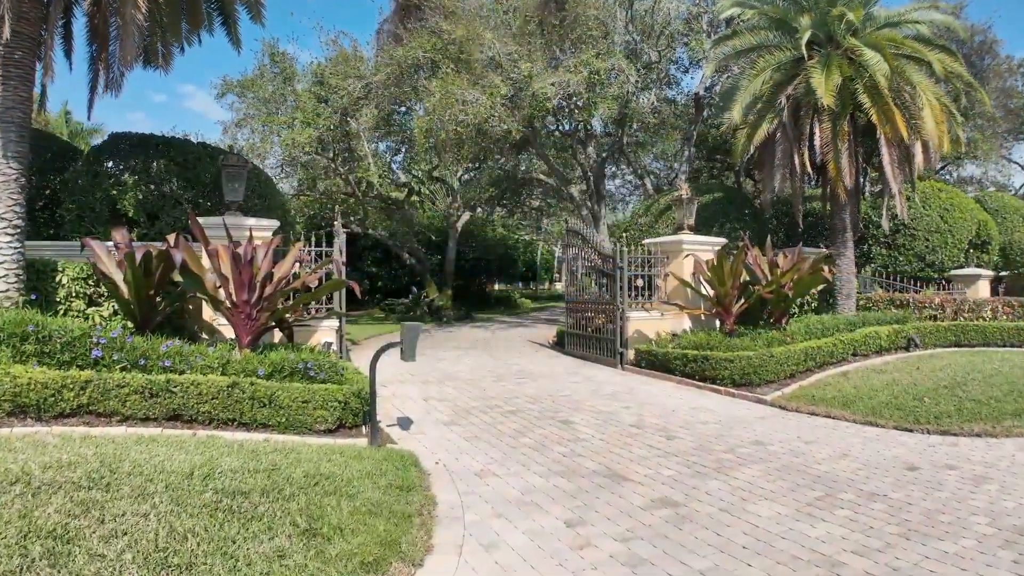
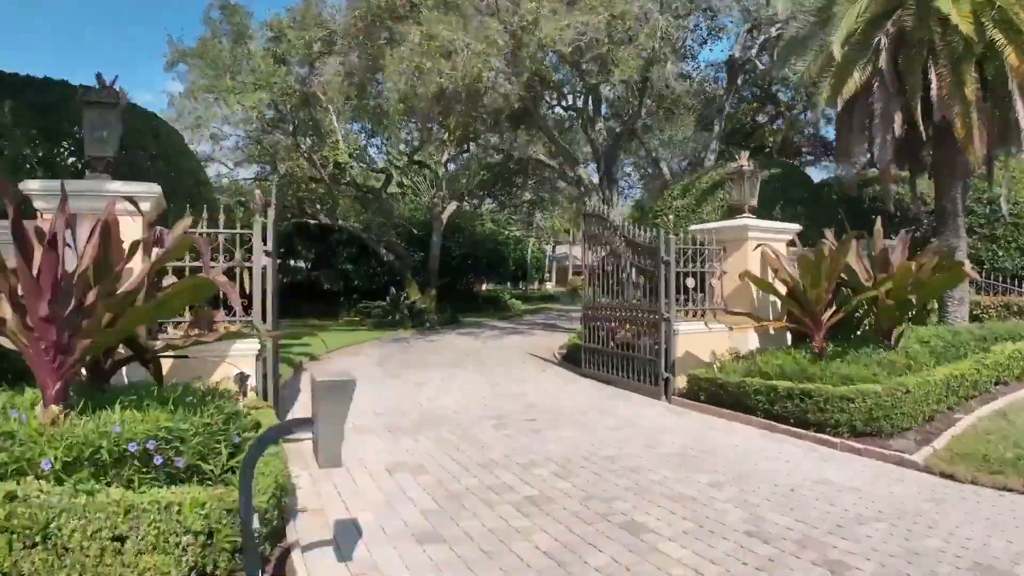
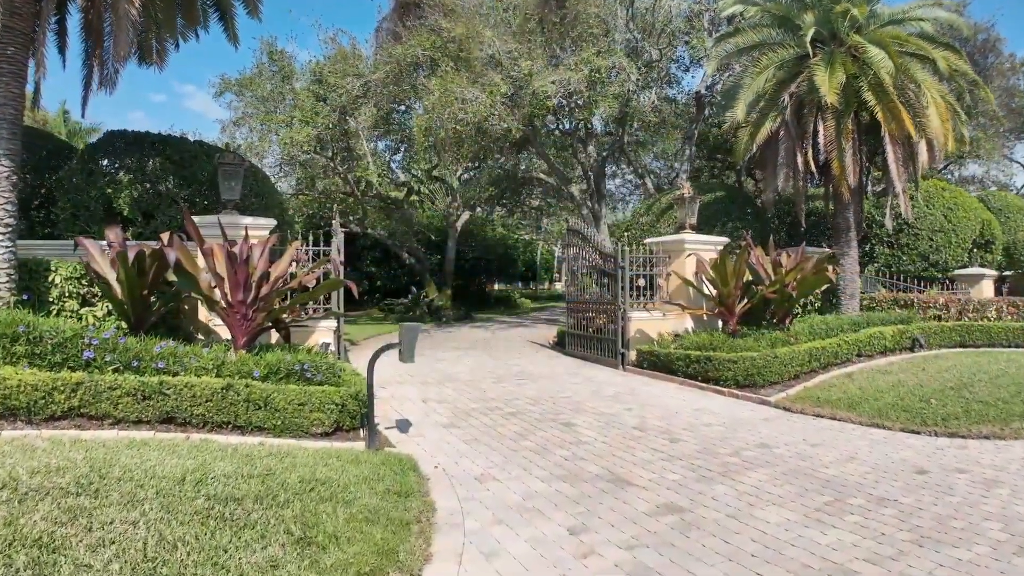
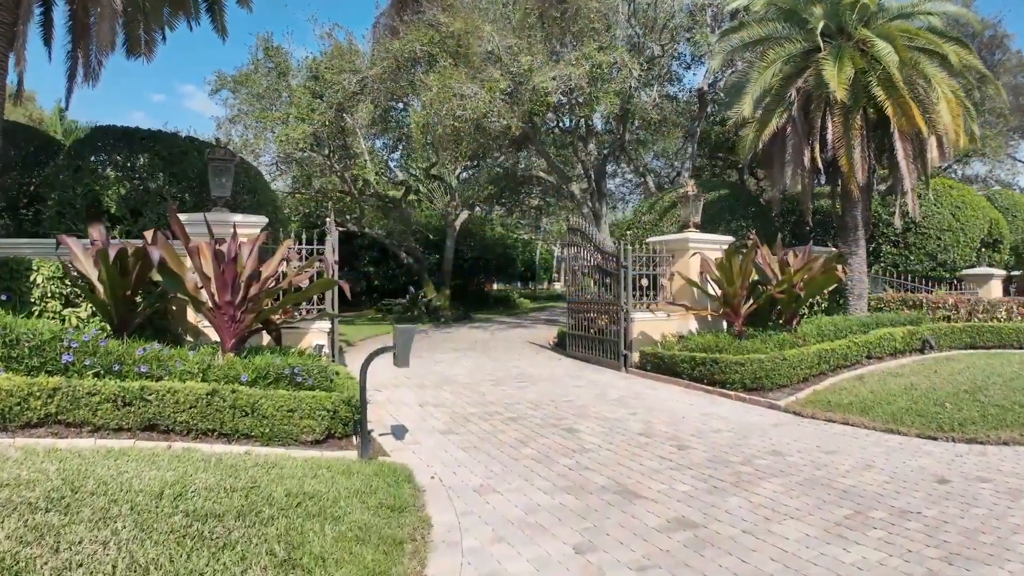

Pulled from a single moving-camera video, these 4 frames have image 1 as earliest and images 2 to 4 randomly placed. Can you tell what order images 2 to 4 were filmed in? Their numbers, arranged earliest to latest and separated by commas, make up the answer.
3, 4, 2
